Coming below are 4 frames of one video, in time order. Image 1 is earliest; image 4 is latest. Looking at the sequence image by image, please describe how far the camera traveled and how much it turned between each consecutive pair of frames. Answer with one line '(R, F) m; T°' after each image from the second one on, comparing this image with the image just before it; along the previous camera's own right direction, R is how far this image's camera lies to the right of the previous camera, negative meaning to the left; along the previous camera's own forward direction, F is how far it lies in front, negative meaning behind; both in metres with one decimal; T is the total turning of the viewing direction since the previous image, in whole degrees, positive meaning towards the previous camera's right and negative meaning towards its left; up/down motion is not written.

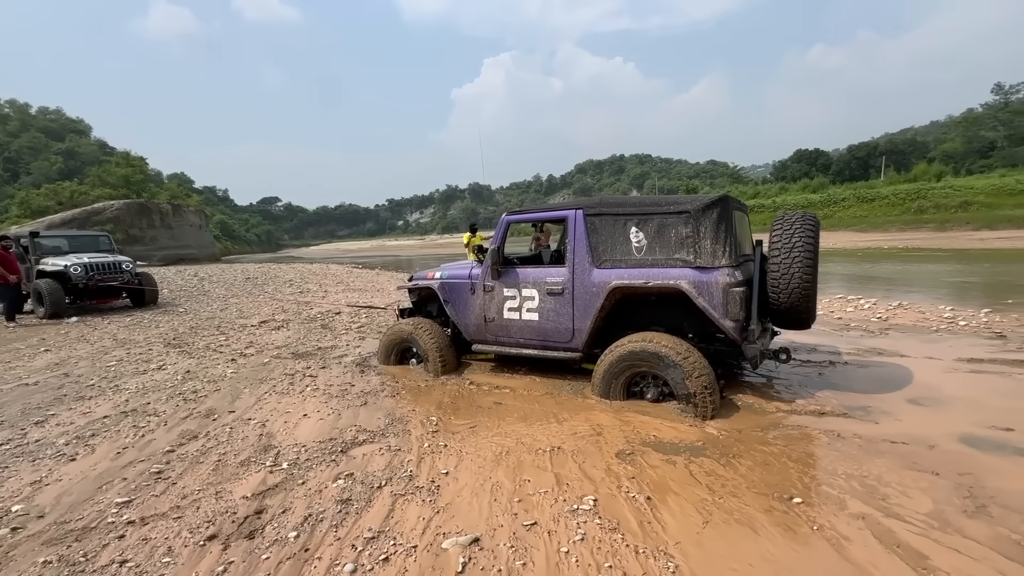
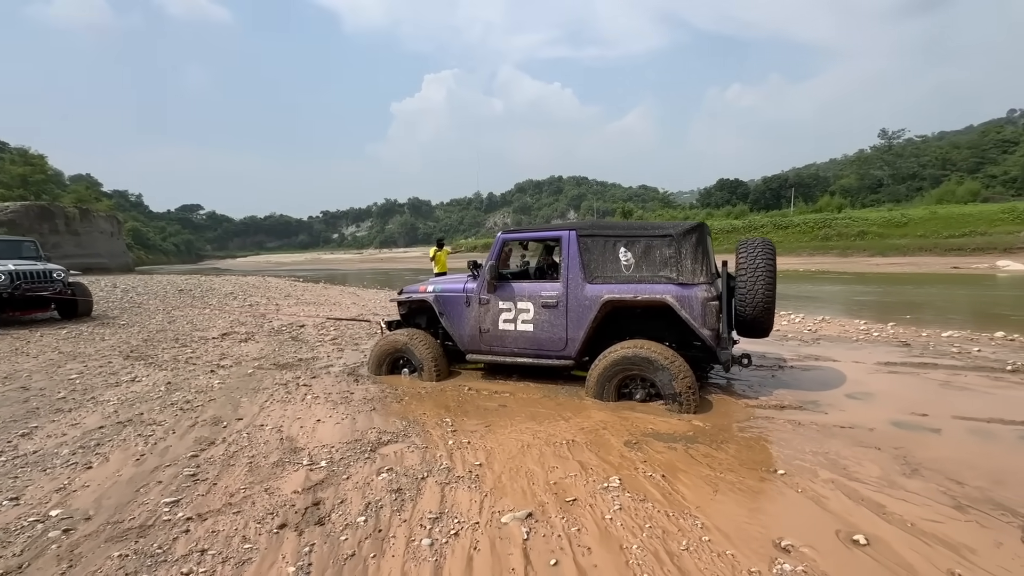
(-0.7, -0.4) m; +7°
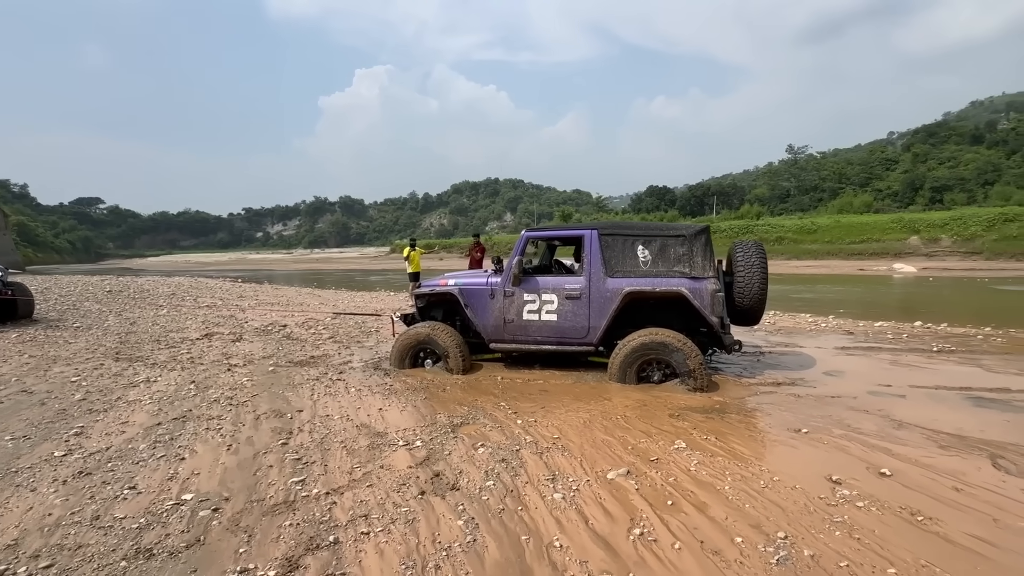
(-1.2, -0.4) m; +8°
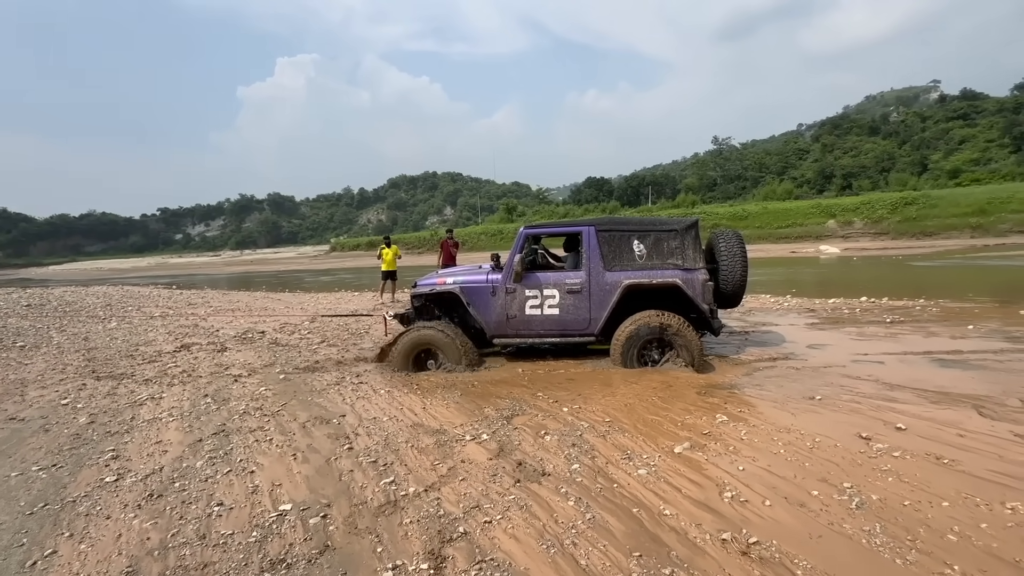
(-1.0, -0.1) m; +7°
